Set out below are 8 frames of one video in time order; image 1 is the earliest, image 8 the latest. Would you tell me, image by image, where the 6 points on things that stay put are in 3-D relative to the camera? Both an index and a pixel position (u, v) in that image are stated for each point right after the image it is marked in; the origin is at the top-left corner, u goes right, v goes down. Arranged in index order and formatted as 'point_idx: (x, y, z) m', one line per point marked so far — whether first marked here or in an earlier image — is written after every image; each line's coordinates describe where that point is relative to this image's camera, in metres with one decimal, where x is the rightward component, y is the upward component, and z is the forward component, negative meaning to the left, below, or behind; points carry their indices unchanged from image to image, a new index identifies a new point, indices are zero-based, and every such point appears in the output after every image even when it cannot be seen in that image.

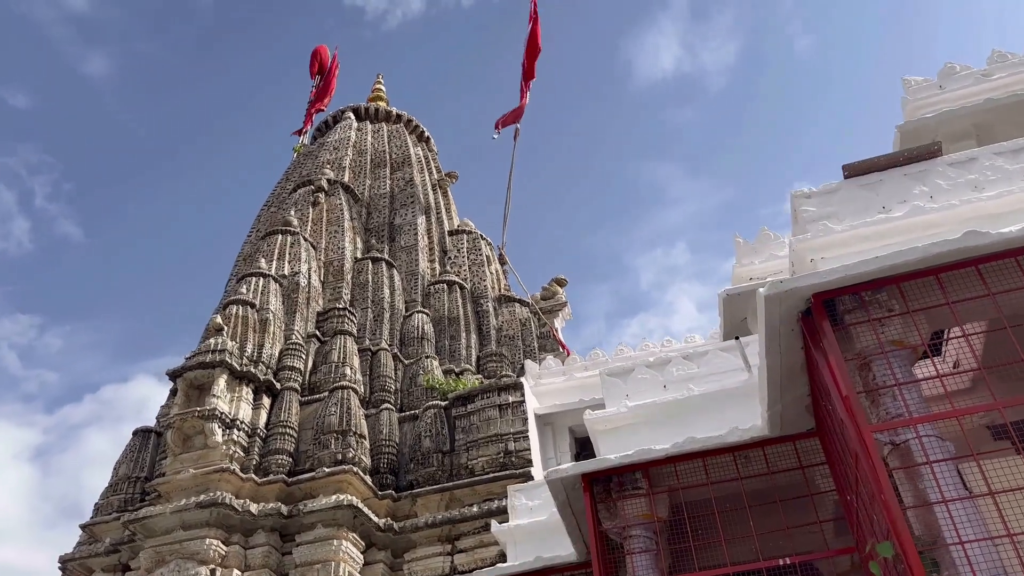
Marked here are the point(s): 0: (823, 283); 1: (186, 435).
0: (+2.2, 0.0, +5.3) m
1: (-4.6, -2.1, +10.7) m
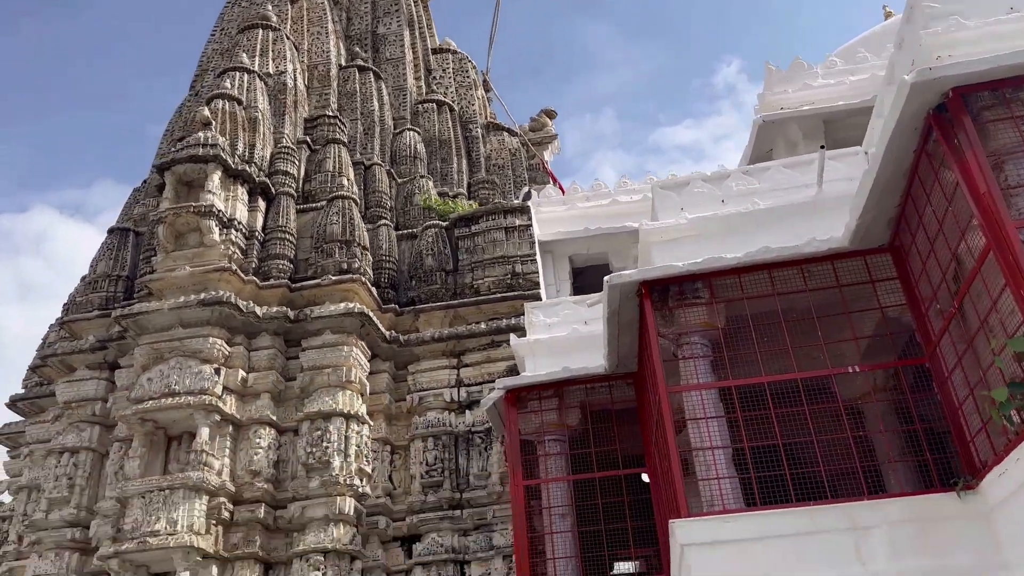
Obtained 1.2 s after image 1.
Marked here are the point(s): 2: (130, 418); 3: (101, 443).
0: (+3.0, +1.4, +4.9) m
1: (-4.4, +0.7, +9.9) m
2: (-4.4, -1.5, +8.8) m
3: (-5.2, -2.0, +9.5) m
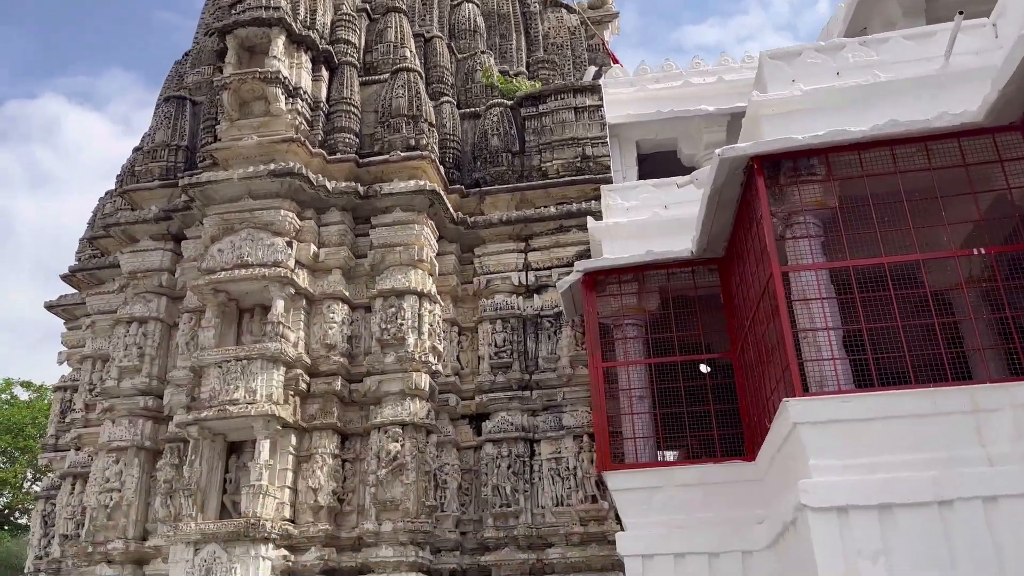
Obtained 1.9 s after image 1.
0: (+3.9, +2.2, +4.4) m
1: (-3.4, +2.4, +9.5) m
2: (-3.5, 0.0, +8.7) m
3: (-4.3, -0.3, +9.5) m
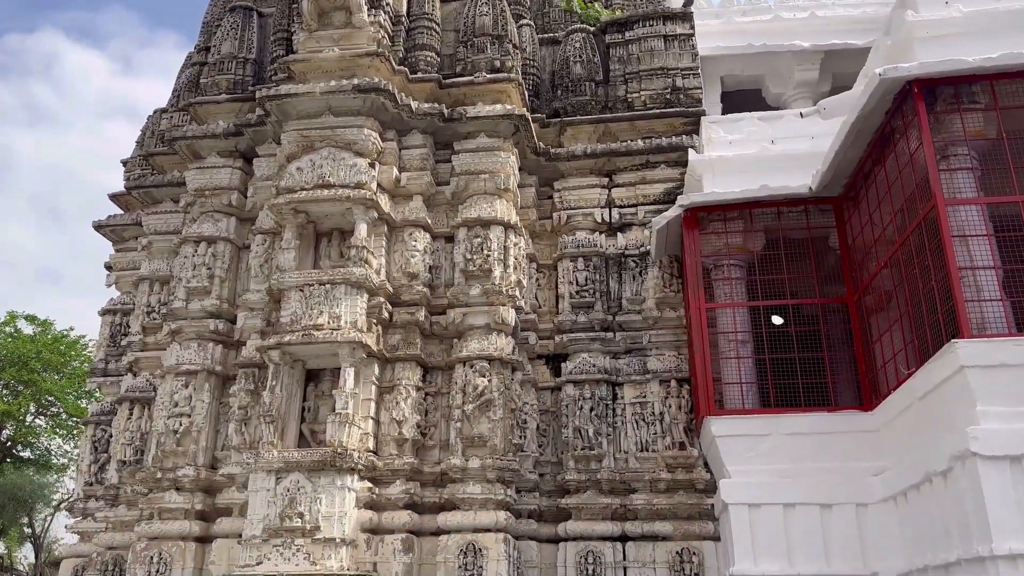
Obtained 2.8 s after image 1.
0: (+5.1, +2.5, +3.8) m
1: (-2.3, +3.3, +8.9) m
2: (-2.5, +0.9, +8.2) m
3: (-3.3, +0.6, +9.0) m
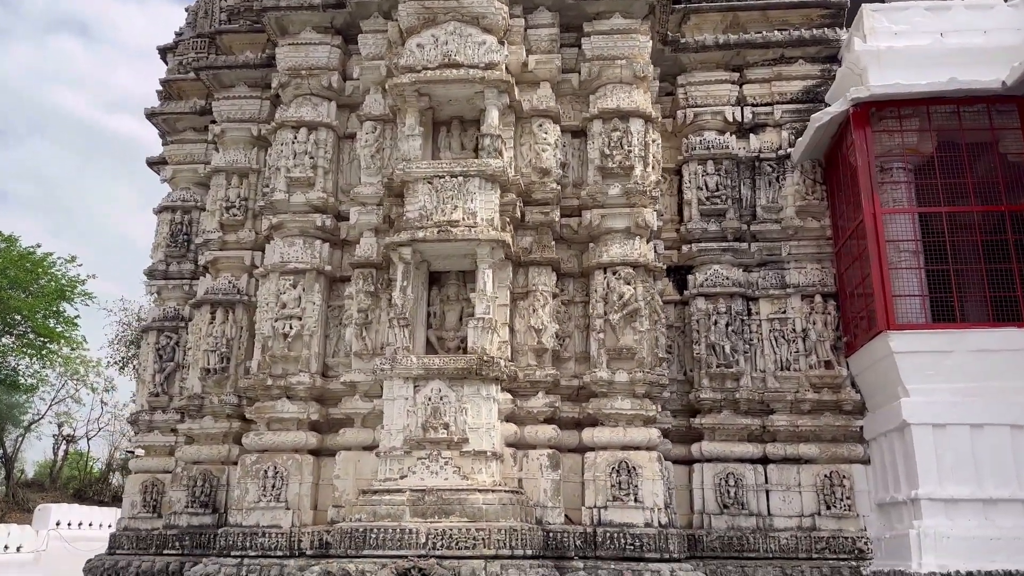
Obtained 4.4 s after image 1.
0: (+6.7, +2.9, +3.0) m
1: (-0.8, +4.4, +7.7) m
2: (-1.0, +1.9, +7.2) m
3: (-1.8, +1.8, +8.0) m
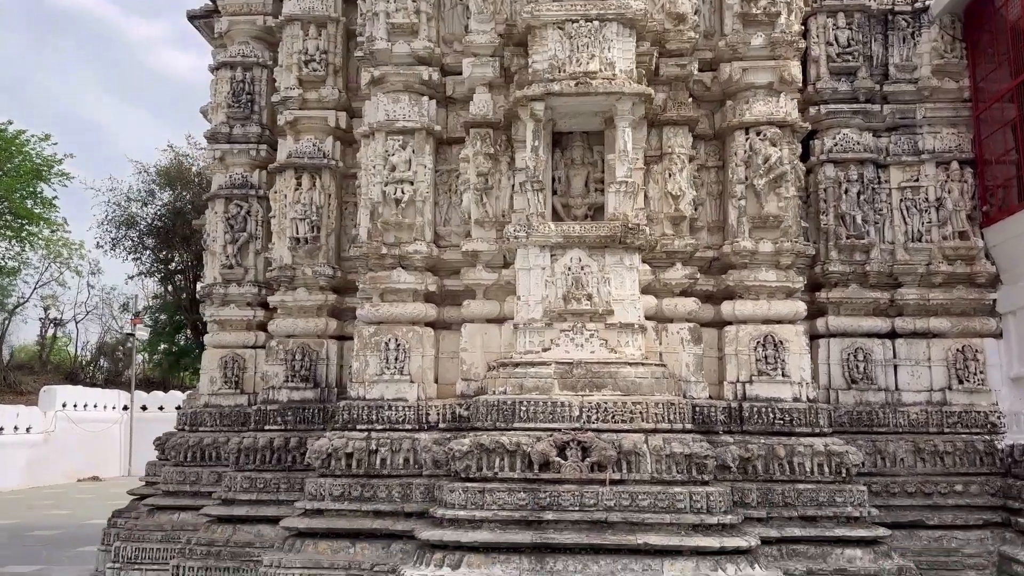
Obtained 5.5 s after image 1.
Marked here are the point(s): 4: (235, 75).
0: (+8.0, +3.4, +2.2) m
1: (+0.4, +5.6, +6.4) m
2: (+0.1, +3.1, +6.3) m
3: (-0.7, +3.1, +7.1) m
4: (-3.3, +2.5, +9.0) m
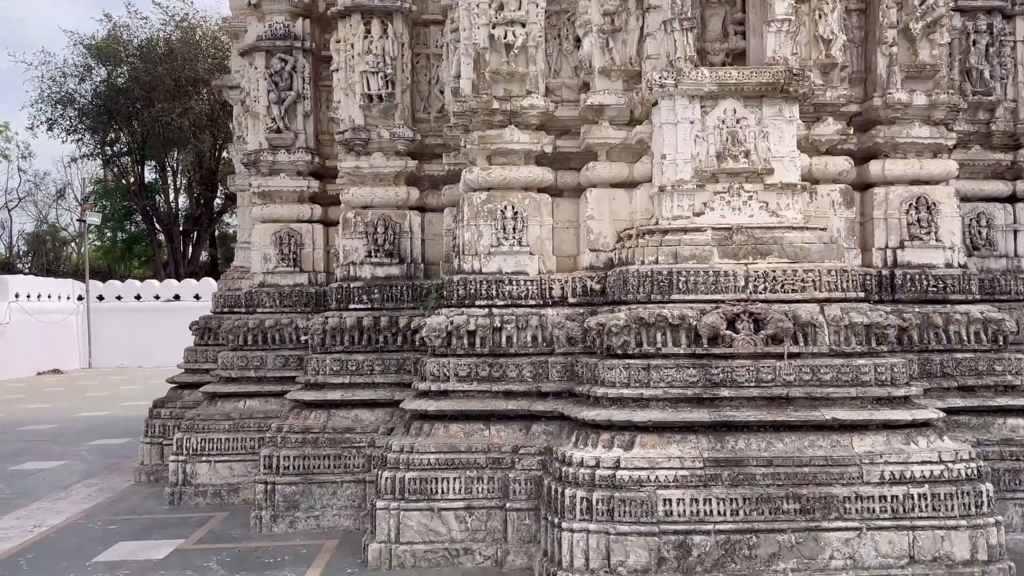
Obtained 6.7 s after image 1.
0: (+9.3, +4.0, +1.5) m
1: (+1.4, +6.6, +4.9) m
2: (+1.1, +4.1, +5.2) m
3: (+0.3, +4.2, +5.9) m
4: (-2.5, +3.9, +7.7) m
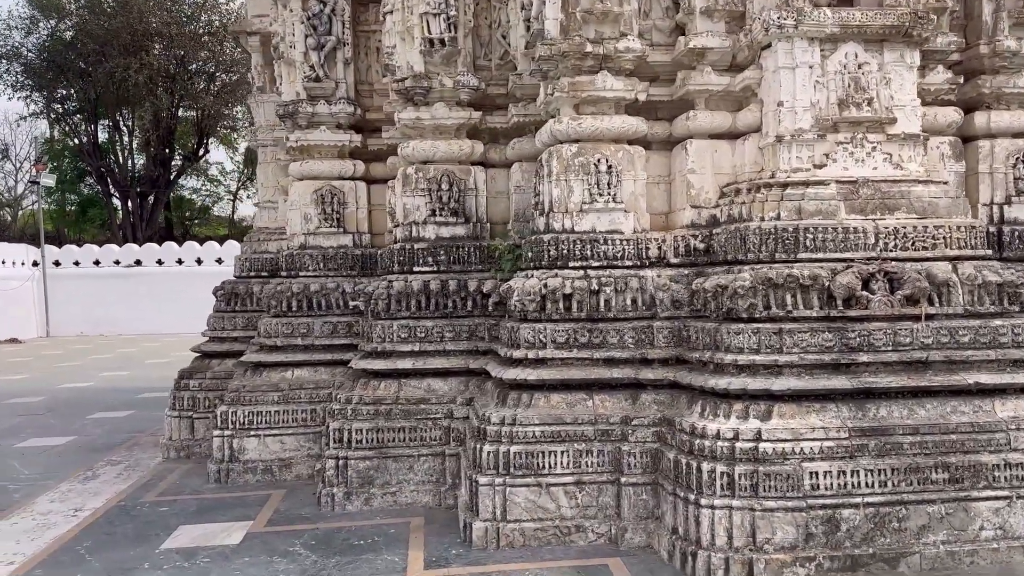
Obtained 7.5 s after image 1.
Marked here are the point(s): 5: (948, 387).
0: (+10.1, +4.1, +1.4) m
1: (+2.1, +6.9, +4.3) m
2: (+1.8, +4.4, +4.6) m
3: (+0.9, +4.5, +5.3) m
4: (-1.9, +4.3, +7.0) m
5: (+2.6, -0.6, +4.5) m
